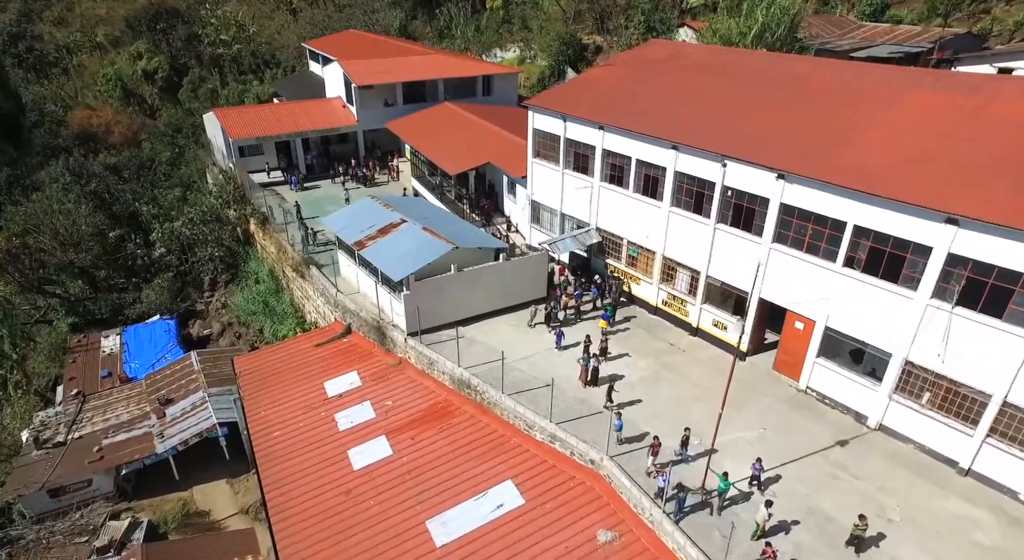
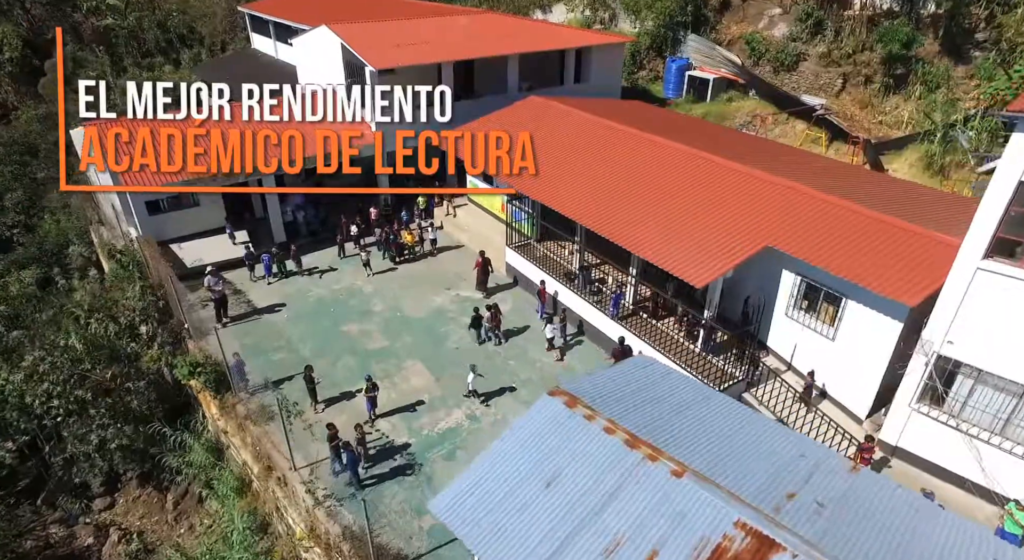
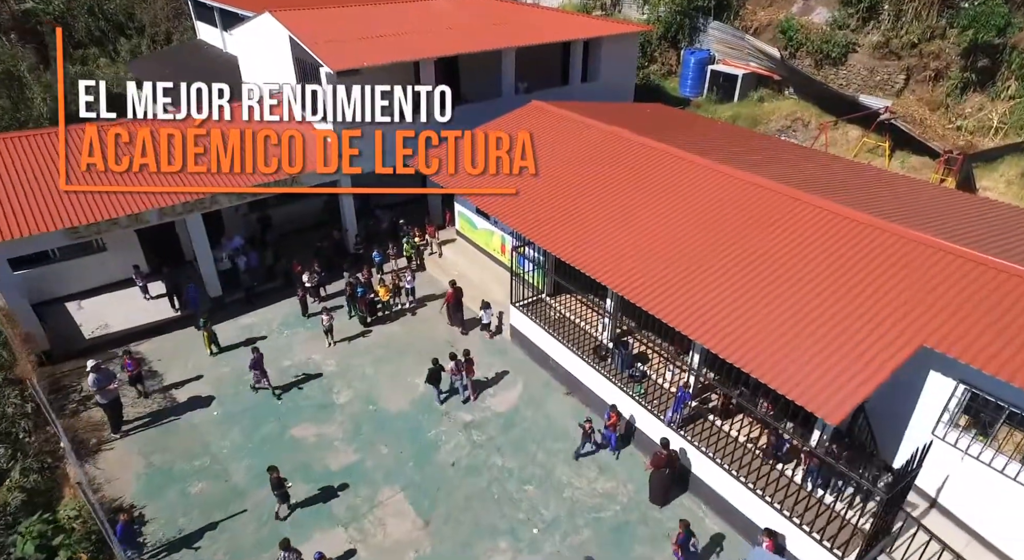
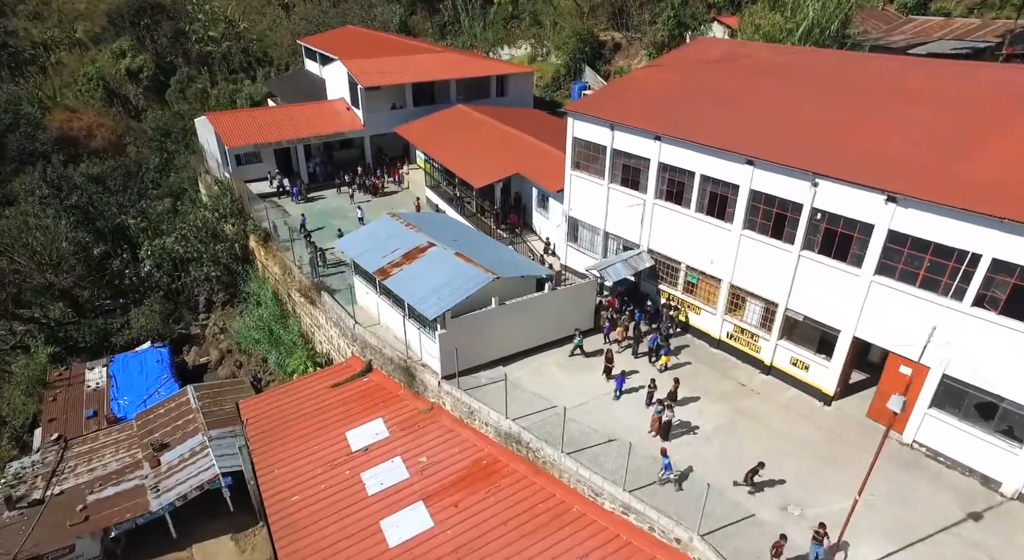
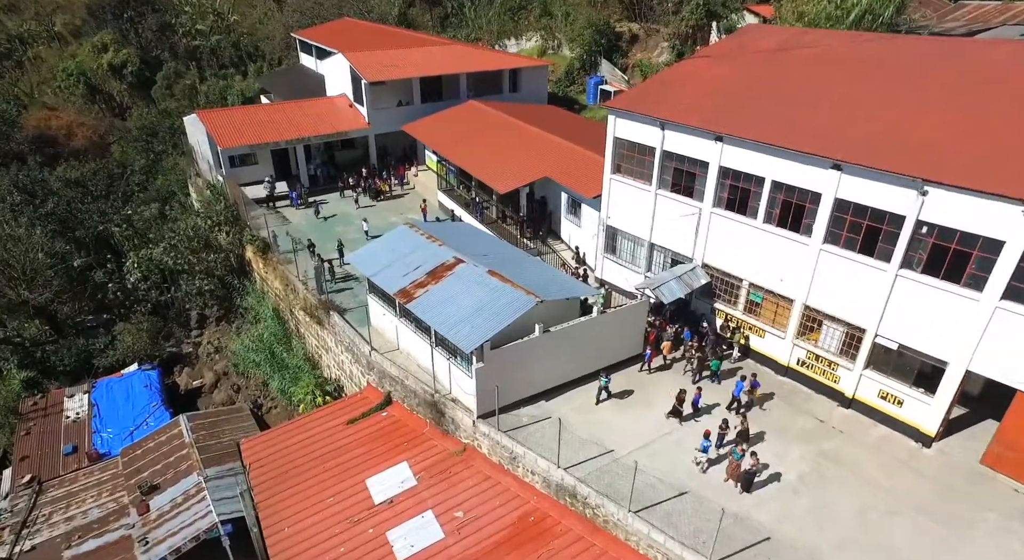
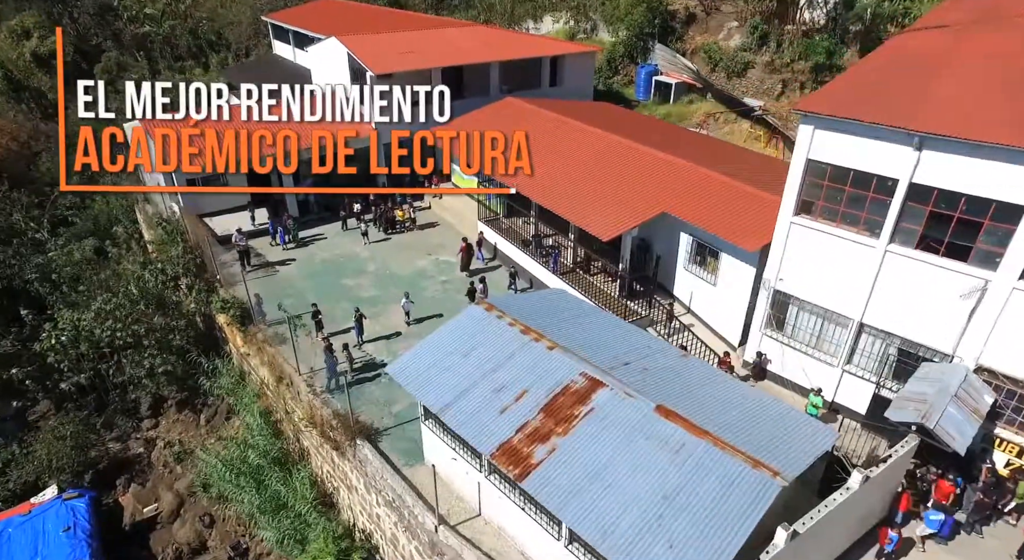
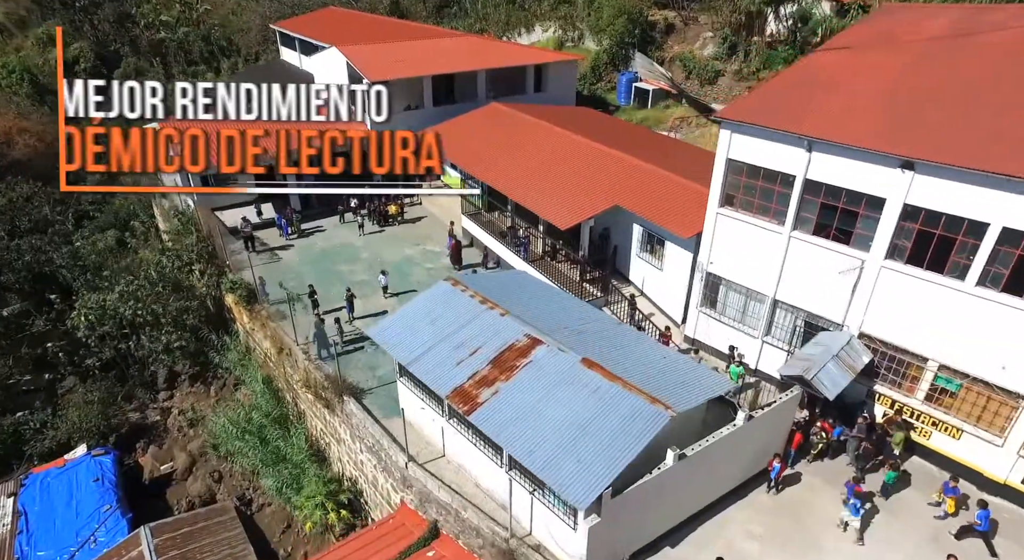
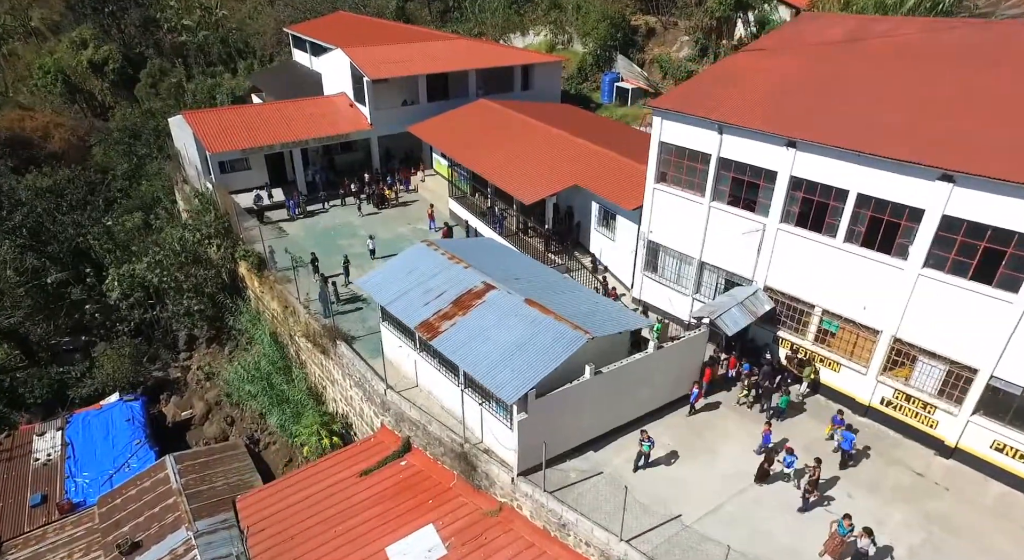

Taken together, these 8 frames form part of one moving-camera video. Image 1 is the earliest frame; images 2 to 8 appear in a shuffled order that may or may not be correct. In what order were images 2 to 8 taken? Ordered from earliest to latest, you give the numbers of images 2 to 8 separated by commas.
4, 5, 8, 7, 6, 2, 3
